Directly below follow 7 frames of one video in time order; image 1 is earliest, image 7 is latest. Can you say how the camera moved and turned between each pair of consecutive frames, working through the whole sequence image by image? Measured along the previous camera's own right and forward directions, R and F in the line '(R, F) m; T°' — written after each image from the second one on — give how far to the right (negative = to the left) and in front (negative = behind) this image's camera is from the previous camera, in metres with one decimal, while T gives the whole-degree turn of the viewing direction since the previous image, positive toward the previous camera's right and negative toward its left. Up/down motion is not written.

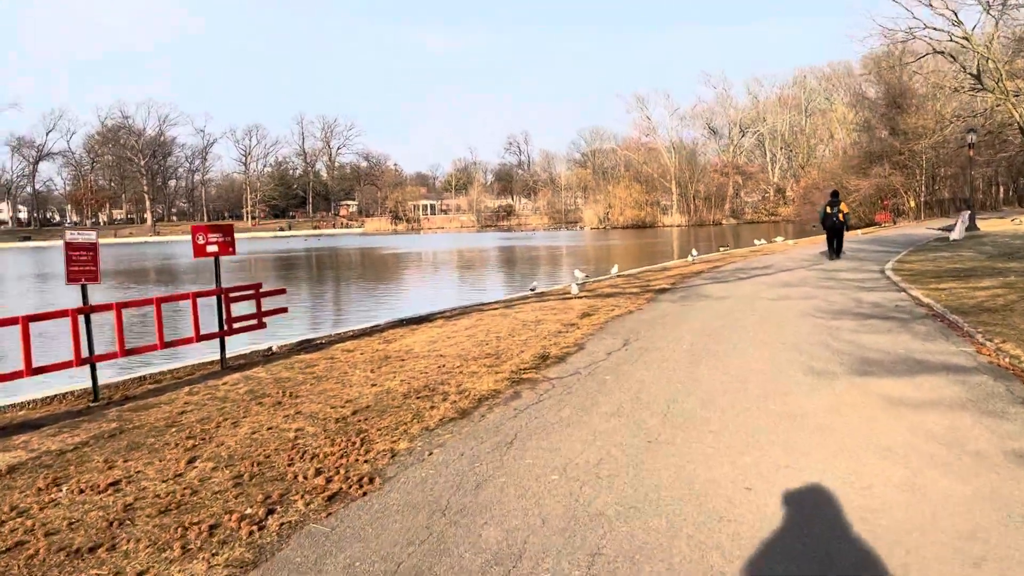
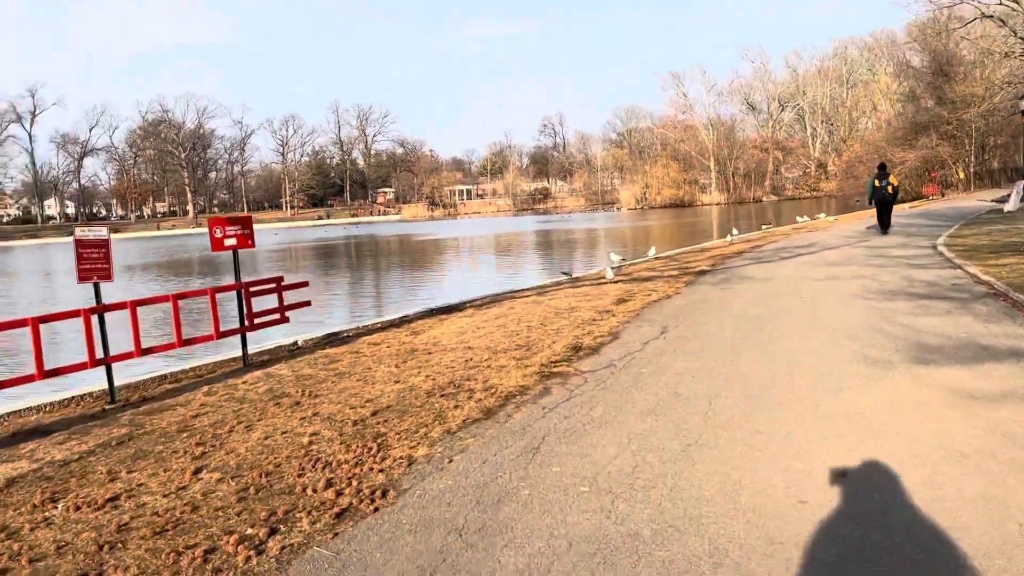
(+0.1, +0.5) m; -3°
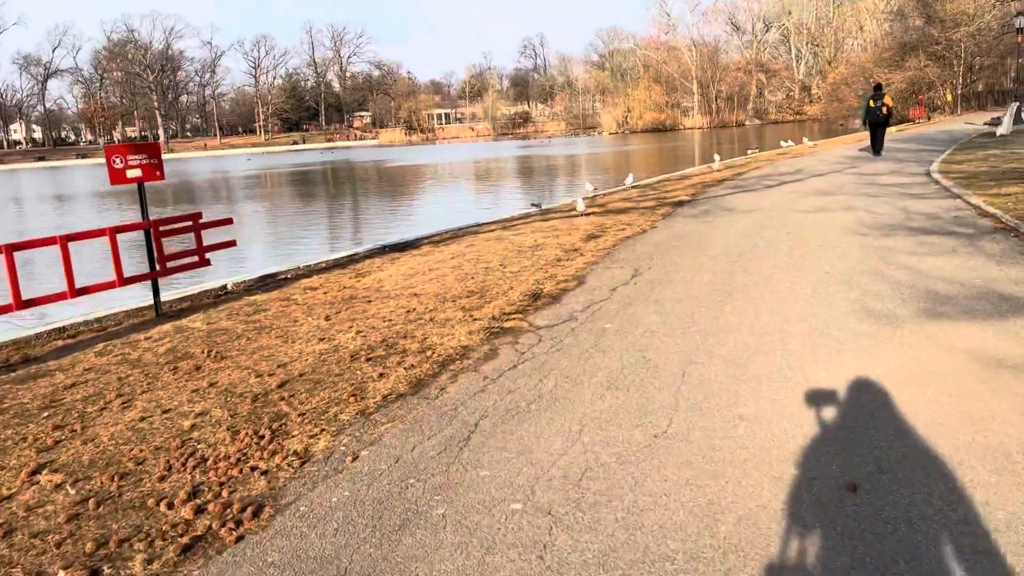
(+0.3, +1.1) m; +1°
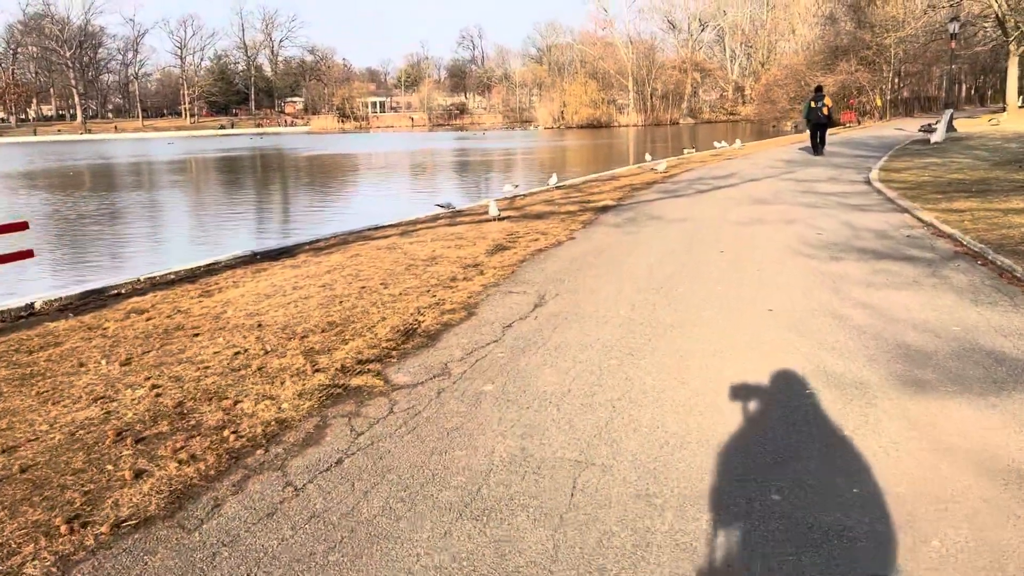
(+0.5, +1.6) m; +4°
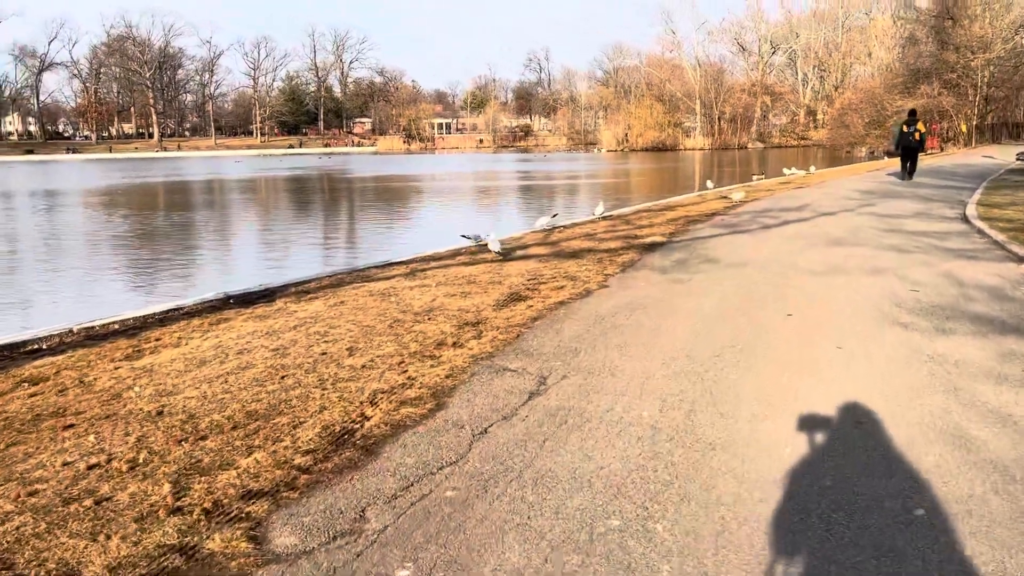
(+0.4, +1.8) m; -4°
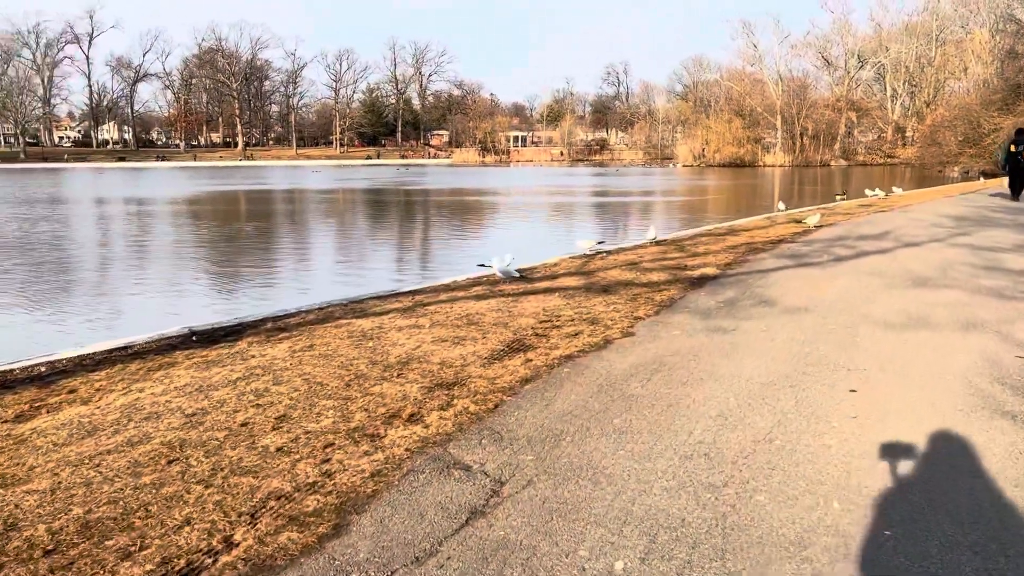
(+0.6, +1.4) m; -5°
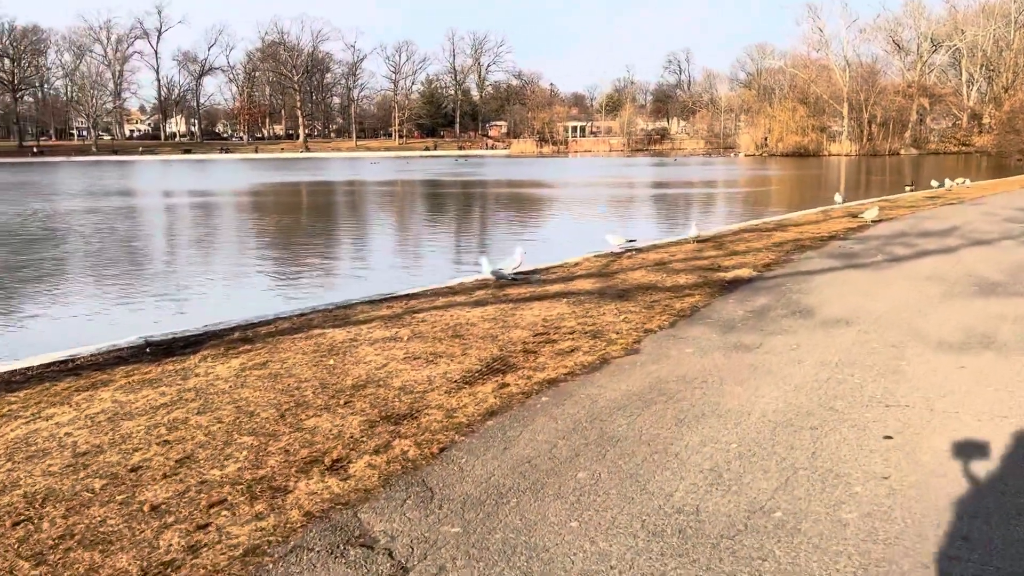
(+0.6, +1.0) m; -4°
